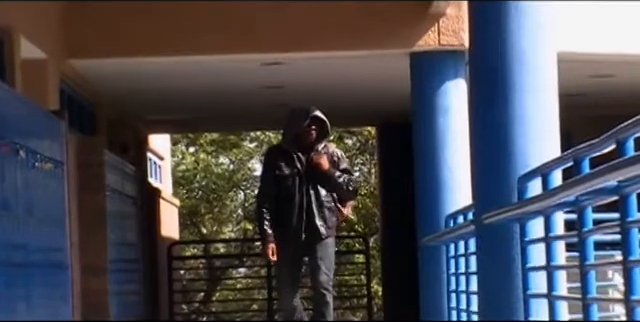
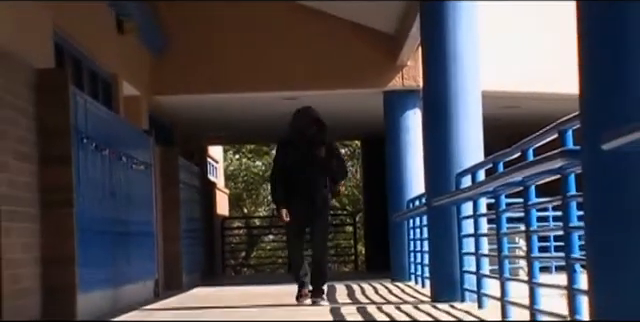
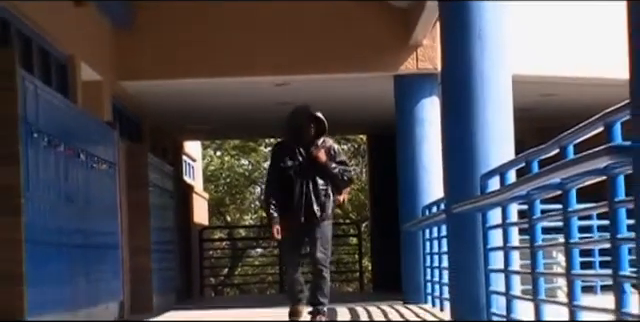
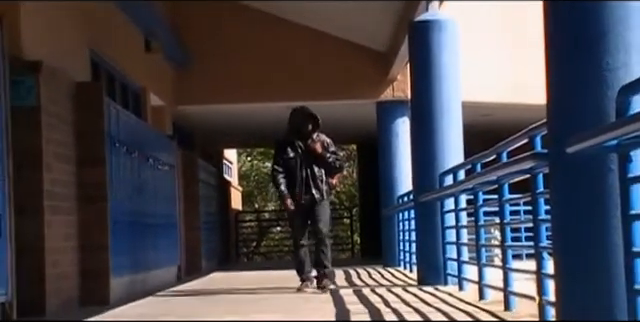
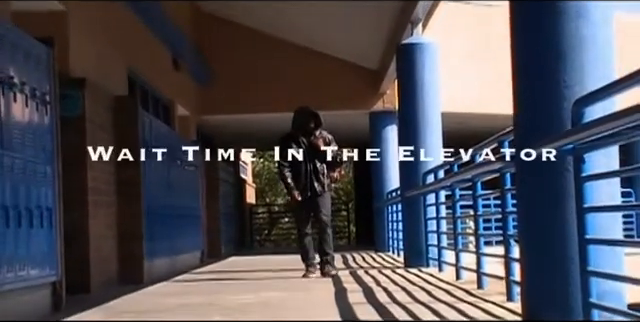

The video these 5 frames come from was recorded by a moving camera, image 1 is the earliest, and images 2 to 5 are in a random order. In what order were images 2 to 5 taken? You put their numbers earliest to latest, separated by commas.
3, 2, 4, 5
